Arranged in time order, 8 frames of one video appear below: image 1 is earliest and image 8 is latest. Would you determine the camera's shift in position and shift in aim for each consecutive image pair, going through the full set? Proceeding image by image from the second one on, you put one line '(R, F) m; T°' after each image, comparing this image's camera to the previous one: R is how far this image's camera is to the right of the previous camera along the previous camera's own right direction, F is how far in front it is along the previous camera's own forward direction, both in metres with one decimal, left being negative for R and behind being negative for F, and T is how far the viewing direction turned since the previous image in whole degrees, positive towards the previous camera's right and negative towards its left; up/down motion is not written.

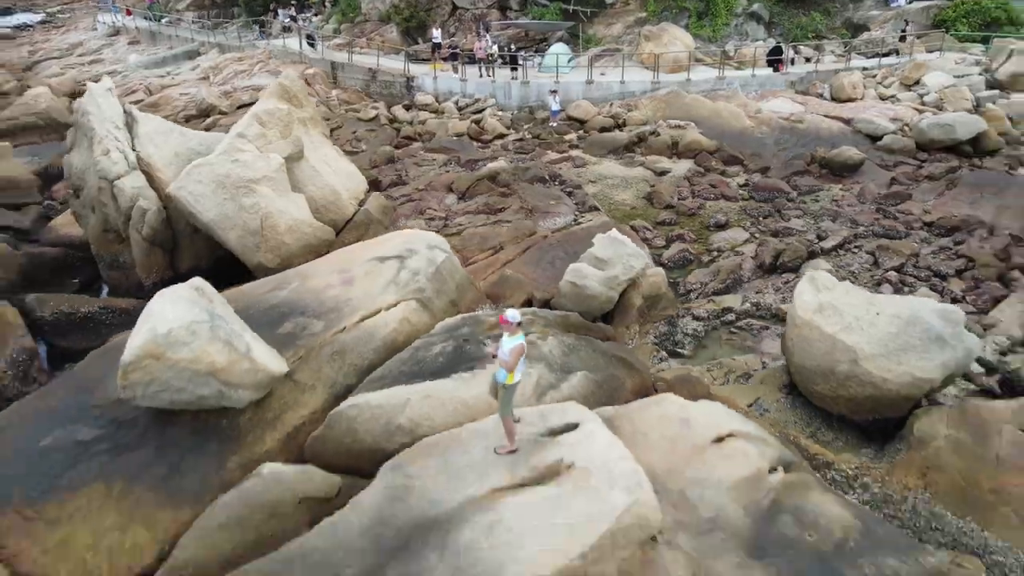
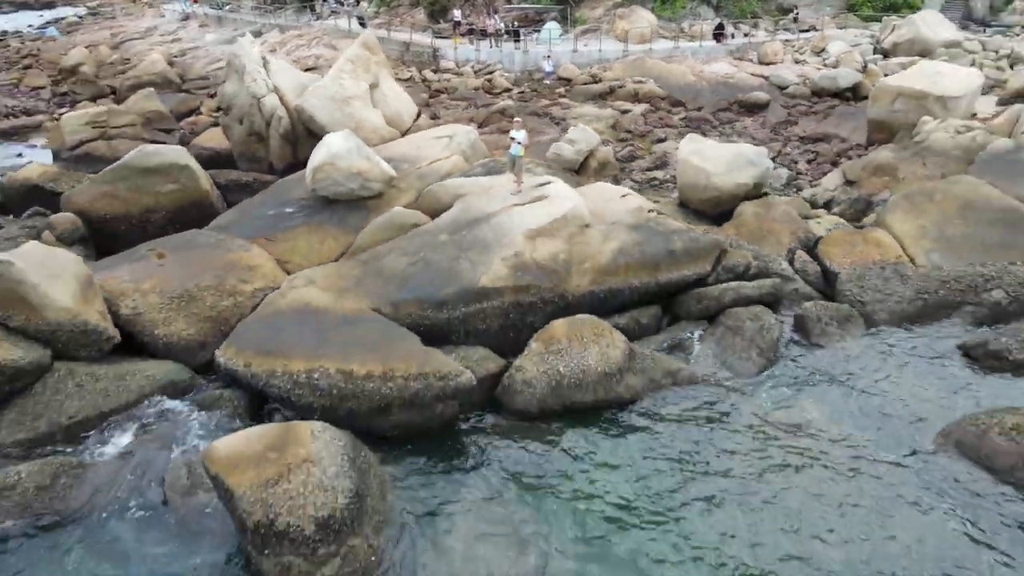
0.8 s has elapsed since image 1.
(-0.1, -4.0) m; 0°
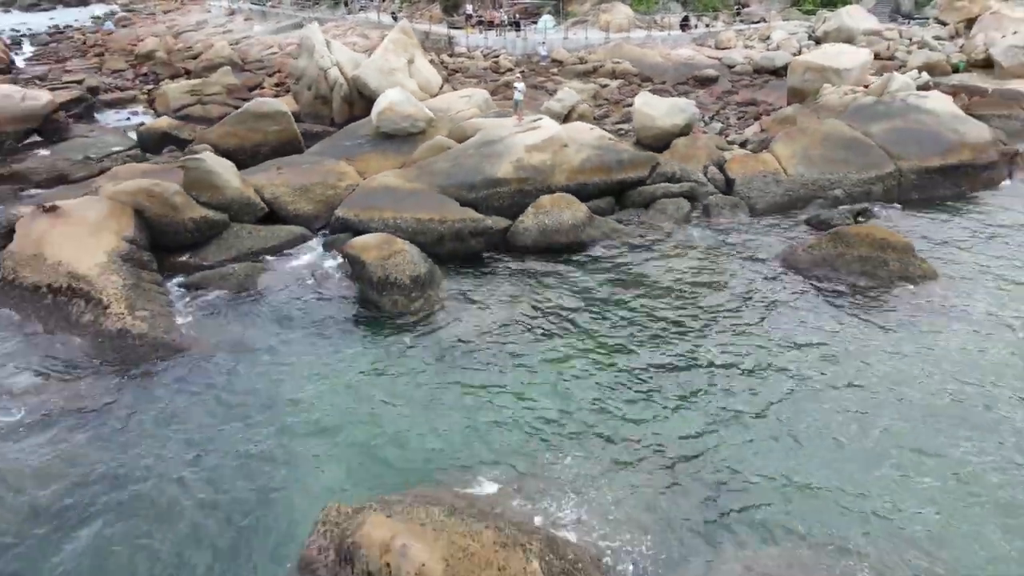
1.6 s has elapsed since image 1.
(-0.1, -3.8) m; 0°
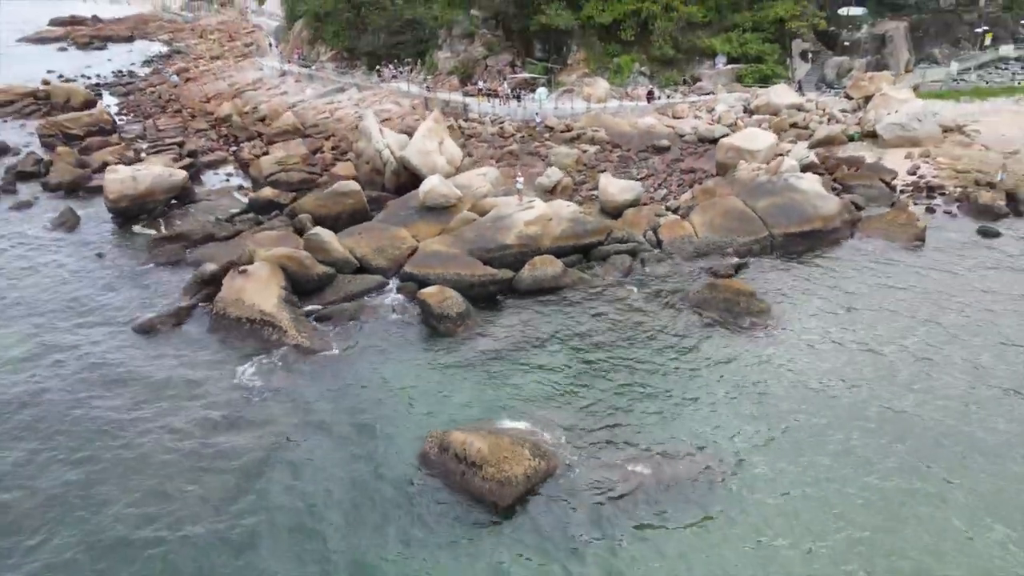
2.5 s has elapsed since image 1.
(-0.1, -5.8) m; 0°
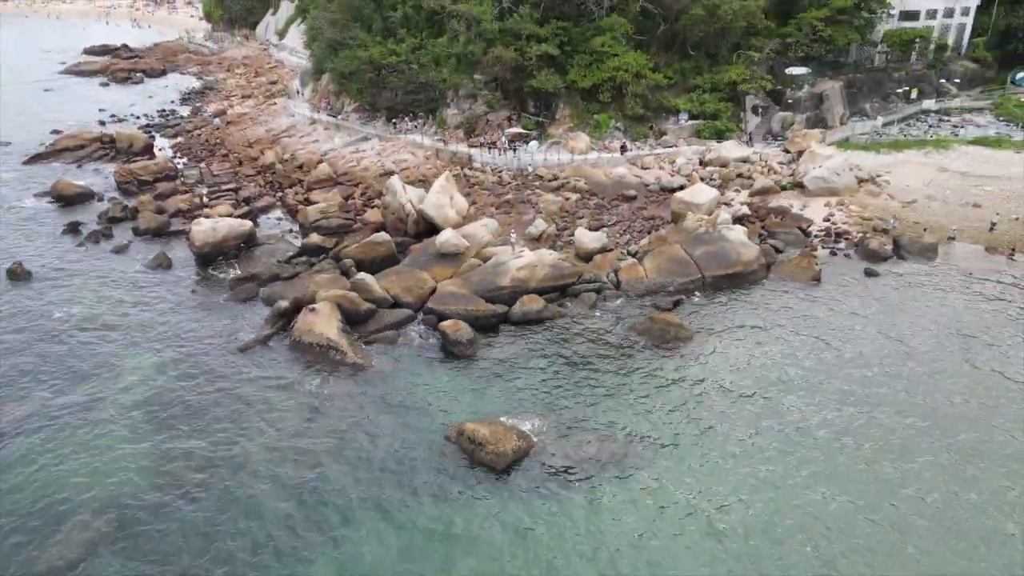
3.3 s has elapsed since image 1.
(+0.2, -5.6) m; 0°
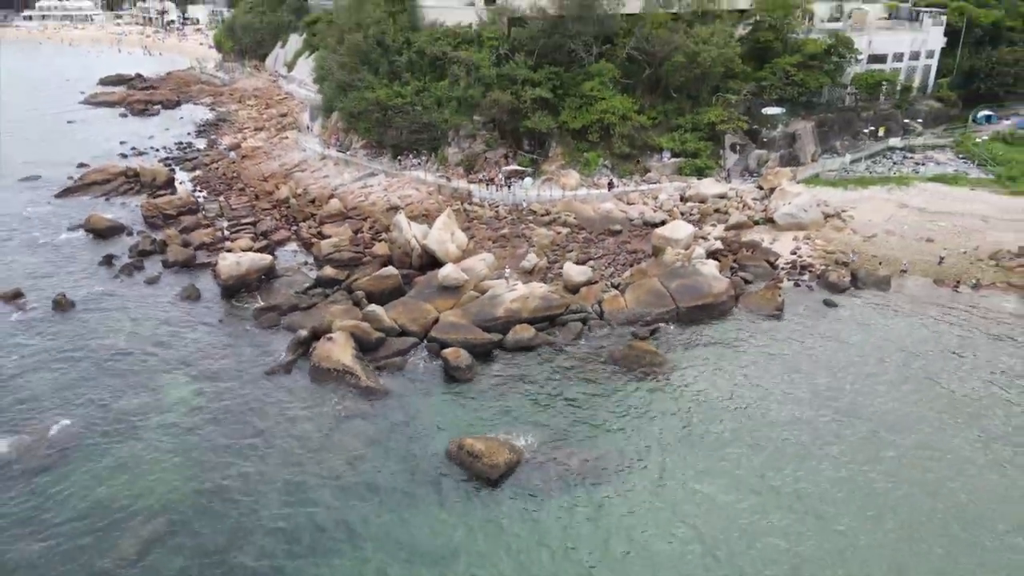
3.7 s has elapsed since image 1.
(+0.2, -2.7) m; 0°
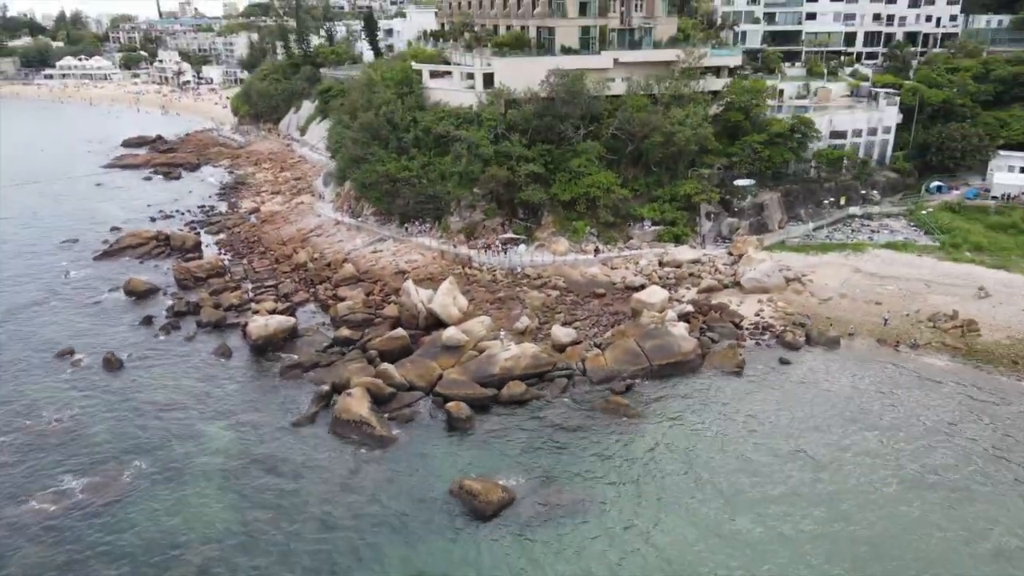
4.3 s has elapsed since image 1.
(+0.3, -3.9) m; 0°
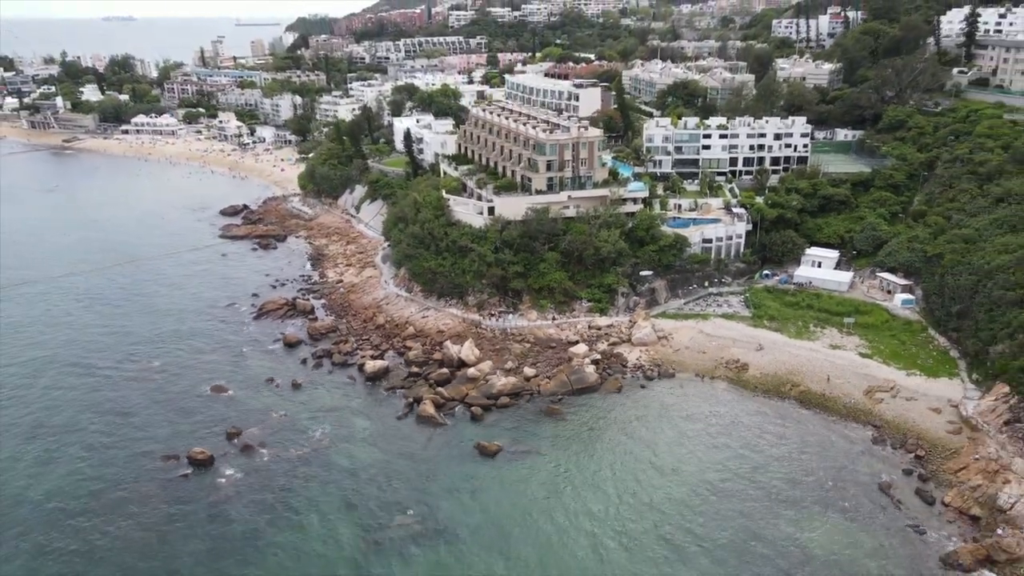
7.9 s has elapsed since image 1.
(+0.9, -28.6) m; 0°
